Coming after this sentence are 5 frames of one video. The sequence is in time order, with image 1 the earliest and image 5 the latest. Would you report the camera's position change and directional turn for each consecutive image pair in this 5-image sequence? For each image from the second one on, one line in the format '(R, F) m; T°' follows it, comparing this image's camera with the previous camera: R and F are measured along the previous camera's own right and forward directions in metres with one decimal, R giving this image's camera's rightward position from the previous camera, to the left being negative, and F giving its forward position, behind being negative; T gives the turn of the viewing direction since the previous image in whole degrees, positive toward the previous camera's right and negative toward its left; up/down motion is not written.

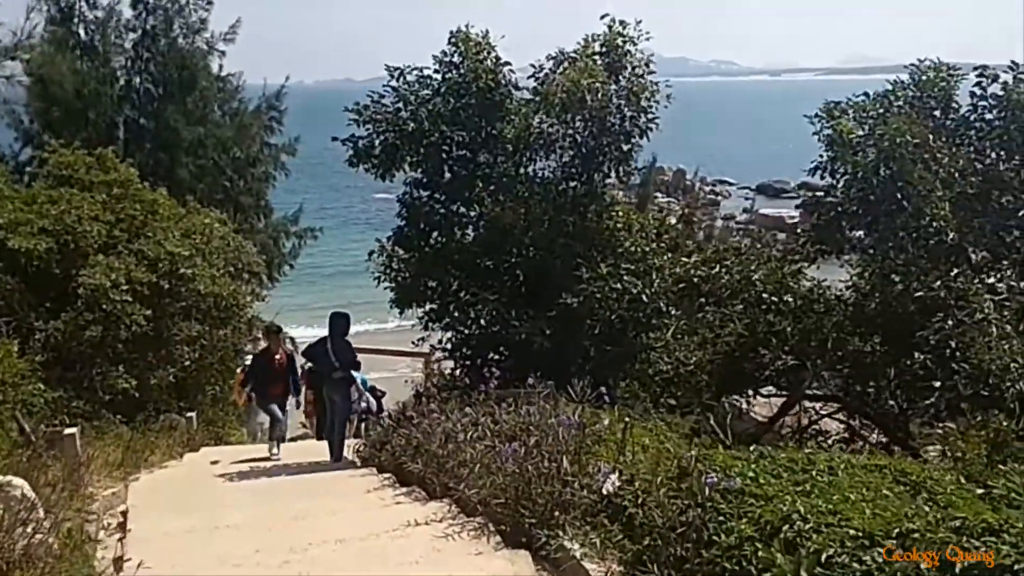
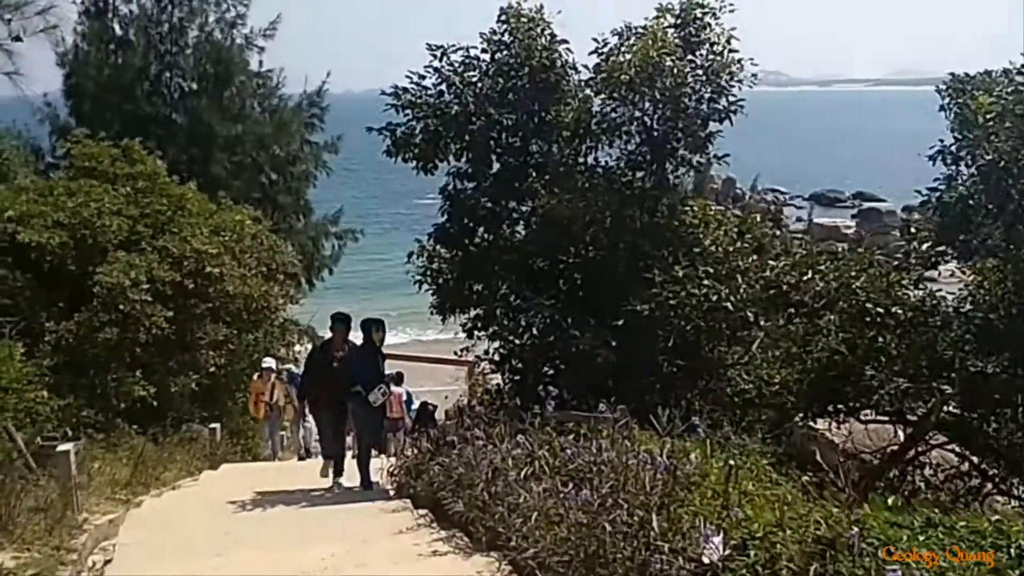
(-0.2, +1.5) m; -3°
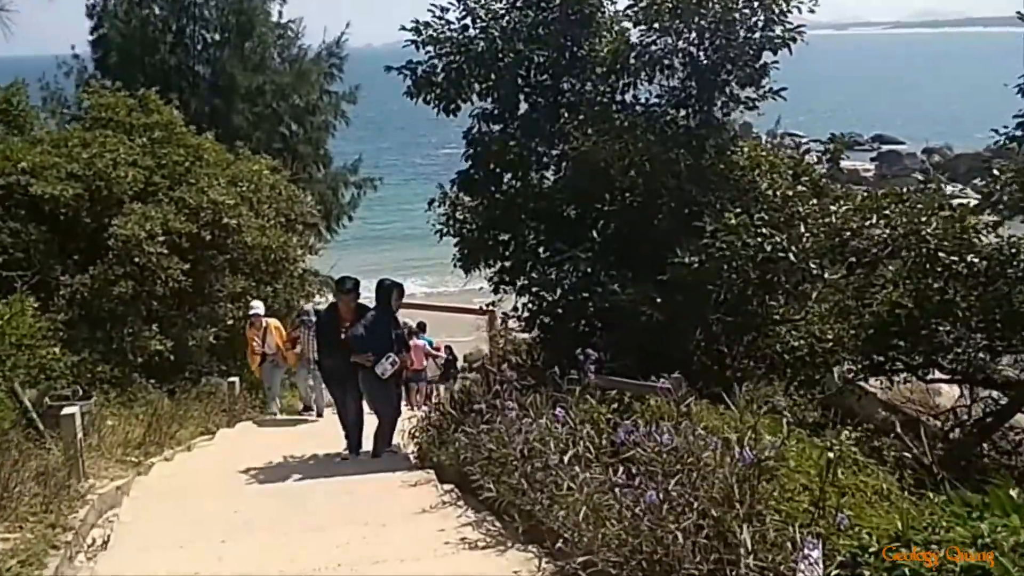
(-0.1, +0.9) m; -2°
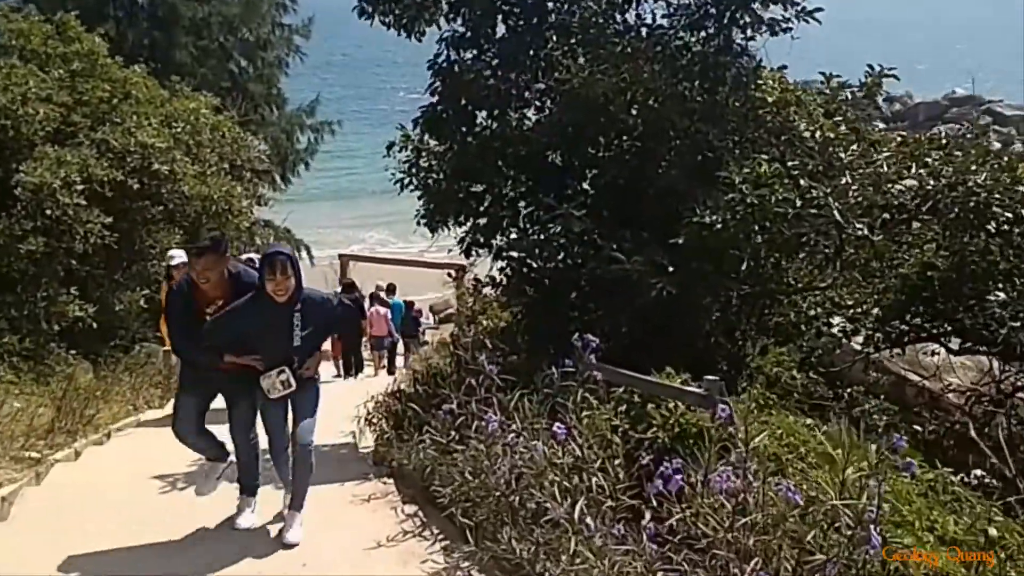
(-0.1, +1.7) m; +2°
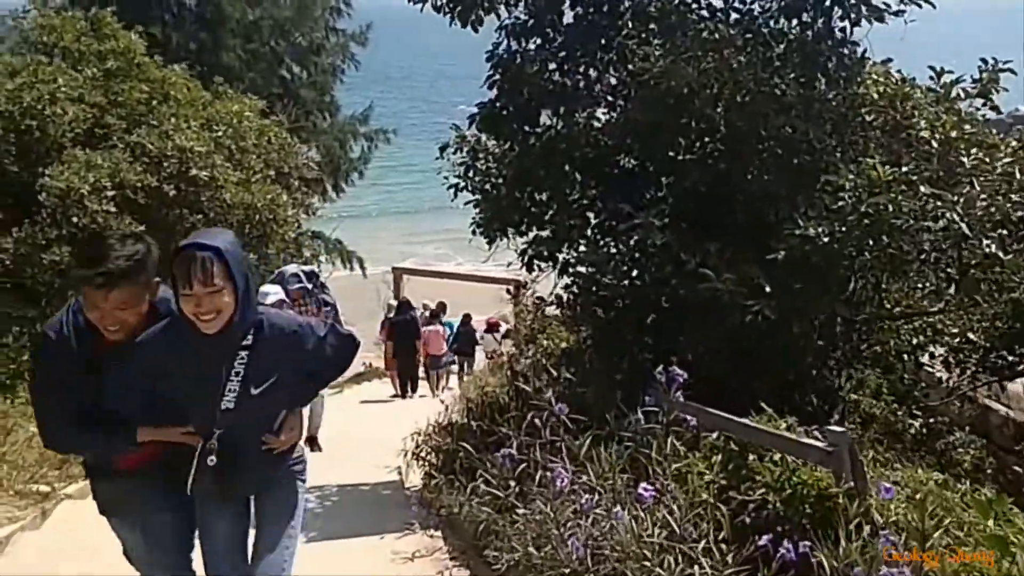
(-0.1, +0.9) m; -4°
